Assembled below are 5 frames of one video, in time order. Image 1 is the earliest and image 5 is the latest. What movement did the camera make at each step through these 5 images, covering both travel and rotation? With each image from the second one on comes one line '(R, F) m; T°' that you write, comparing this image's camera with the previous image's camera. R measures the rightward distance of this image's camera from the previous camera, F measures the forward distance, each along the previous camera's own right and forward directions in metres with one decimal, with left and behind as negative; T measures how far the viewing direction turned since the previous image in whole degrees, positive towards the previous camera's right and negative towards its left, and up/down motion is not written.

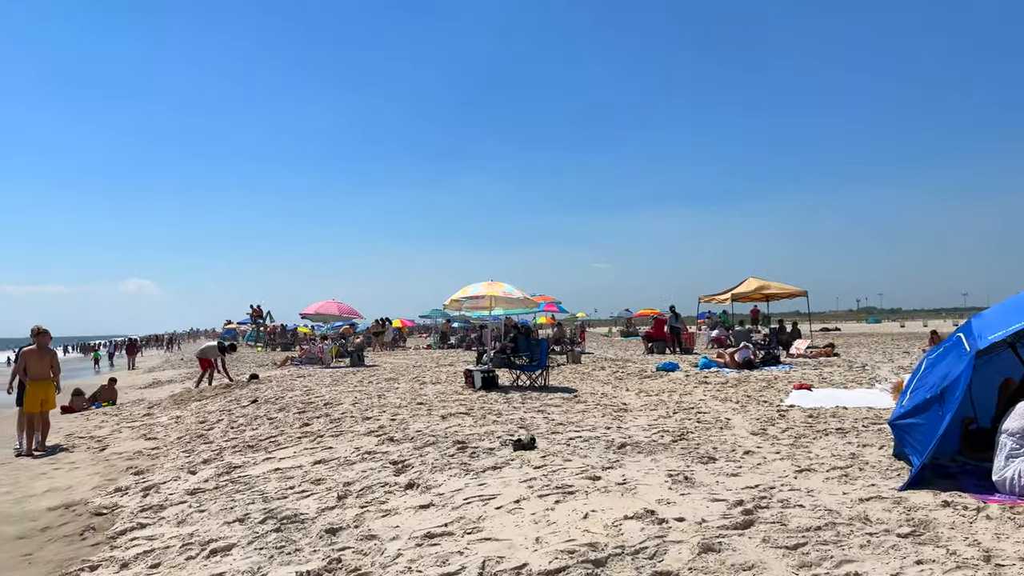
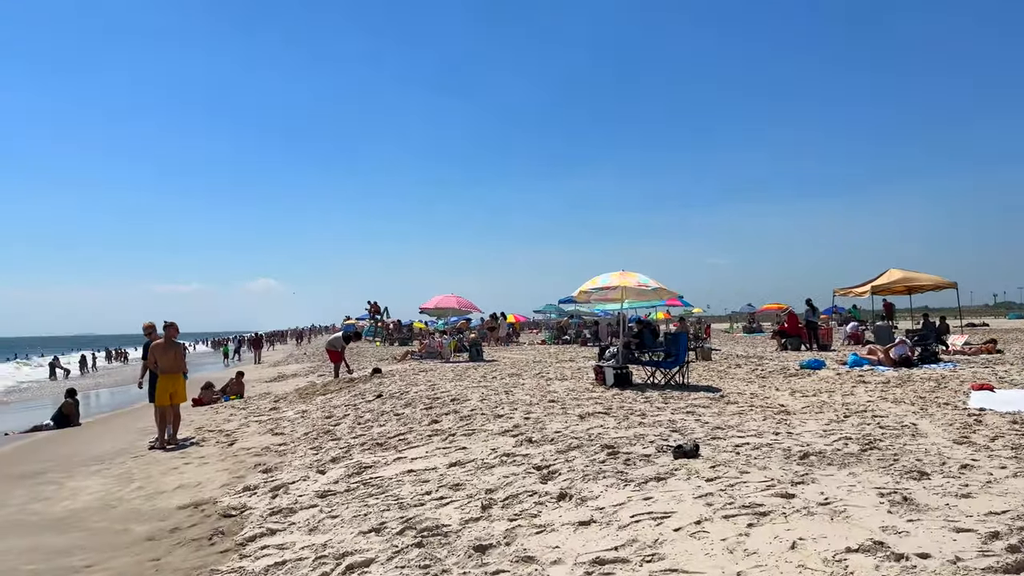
(-0.3, +0.6) m; -8°
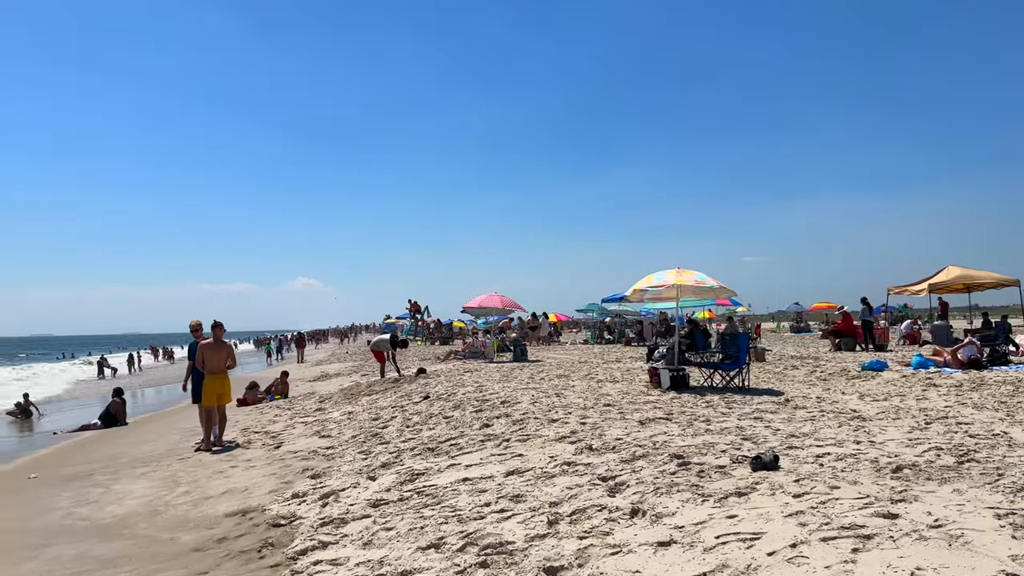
(-0.1, +0.3) m; -3°
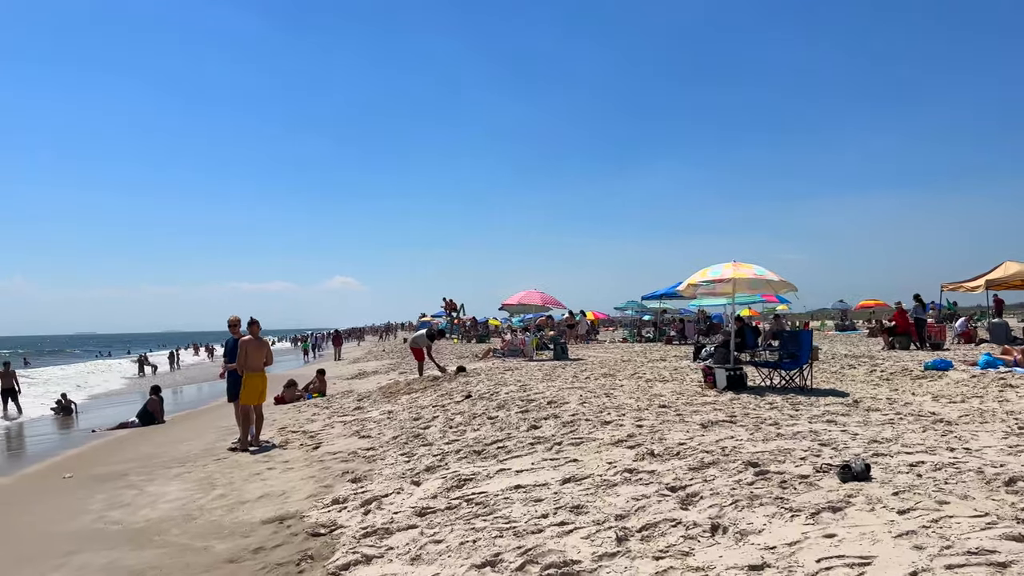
(-0.1, +0.4) m; -2°
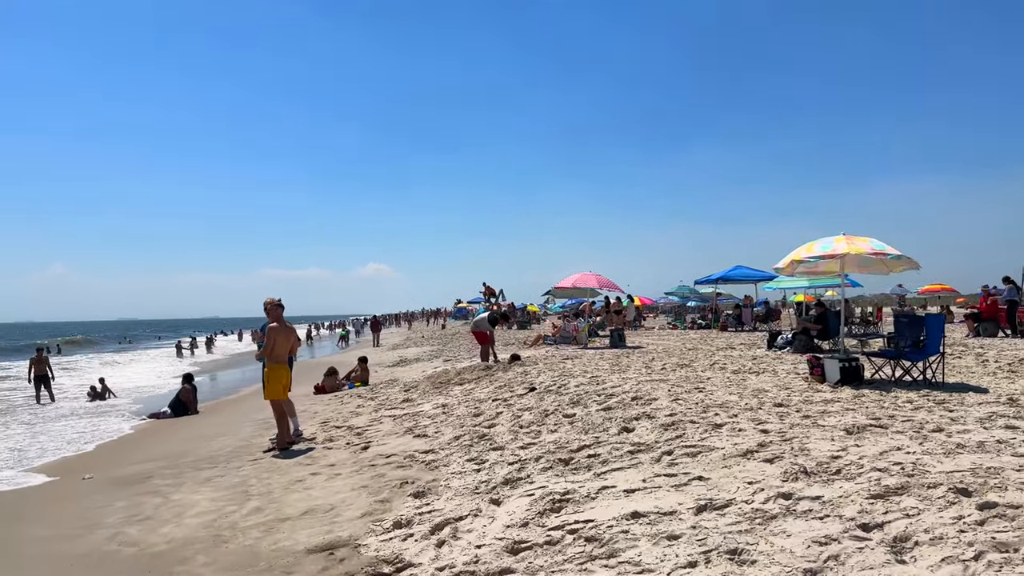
(-0.3, +1.0) m; -2°
